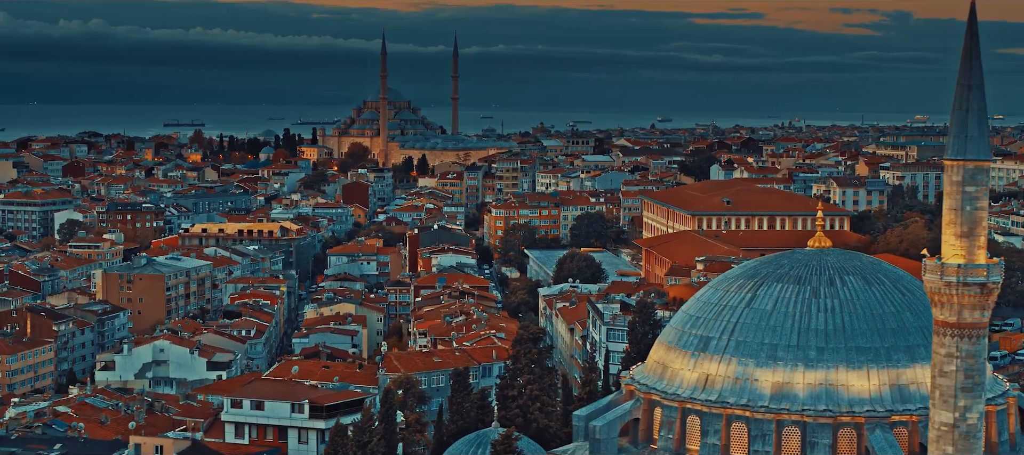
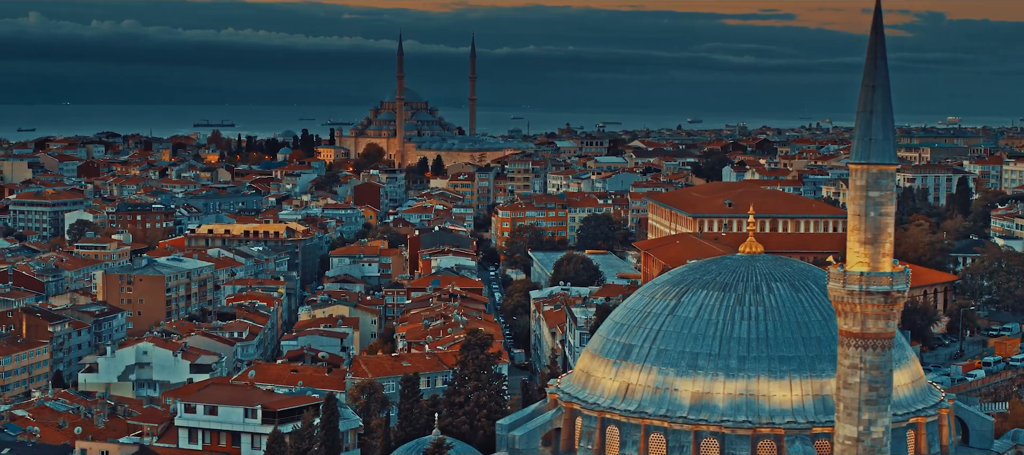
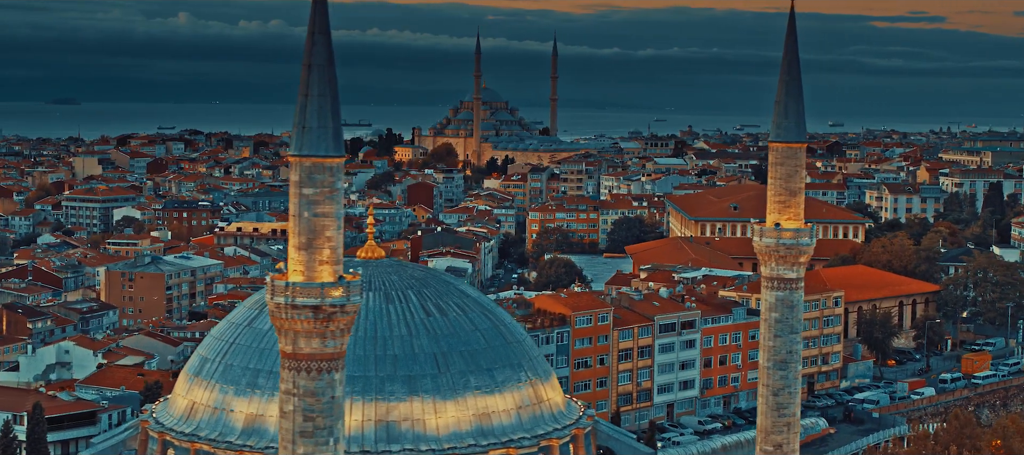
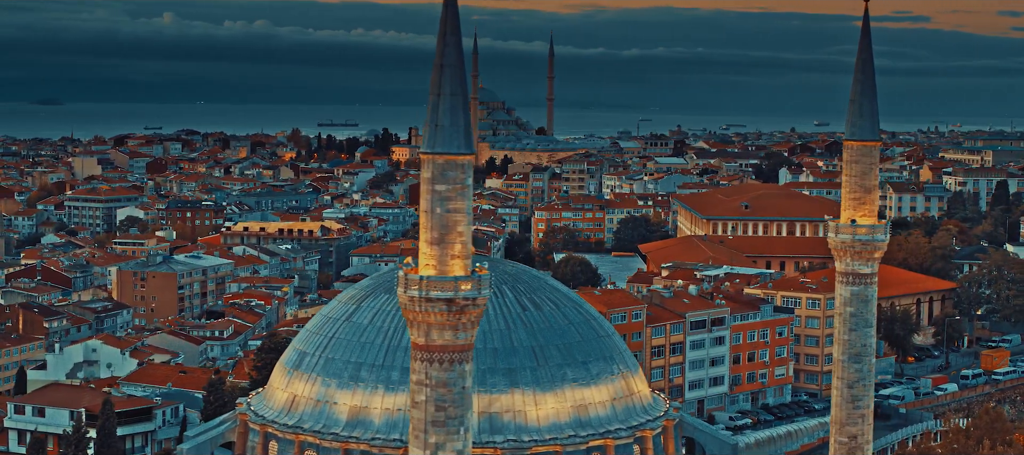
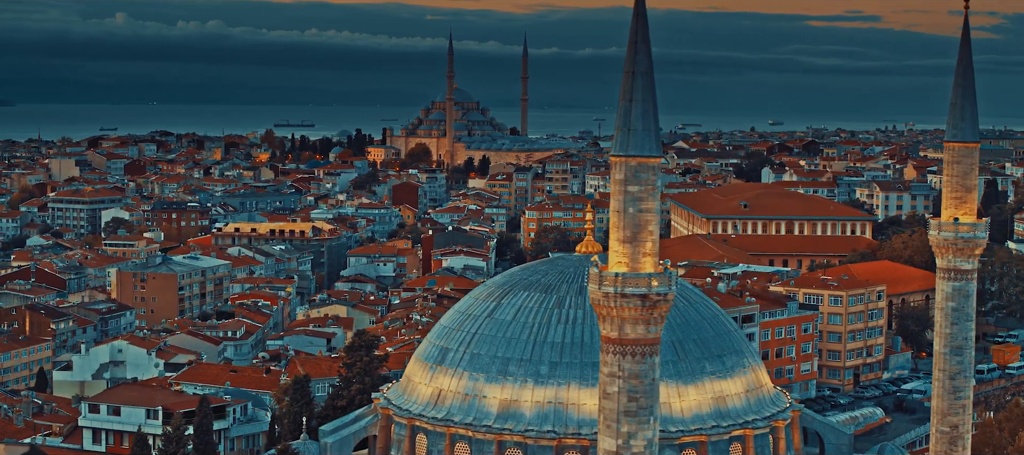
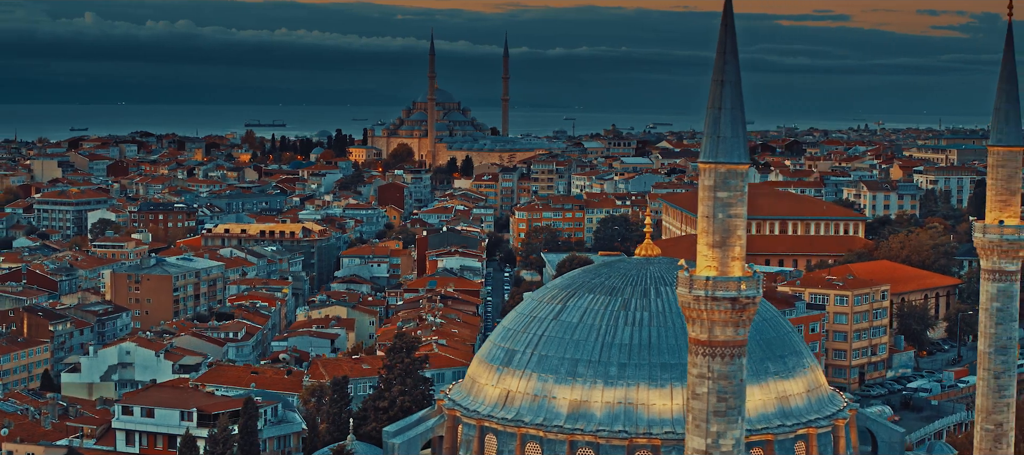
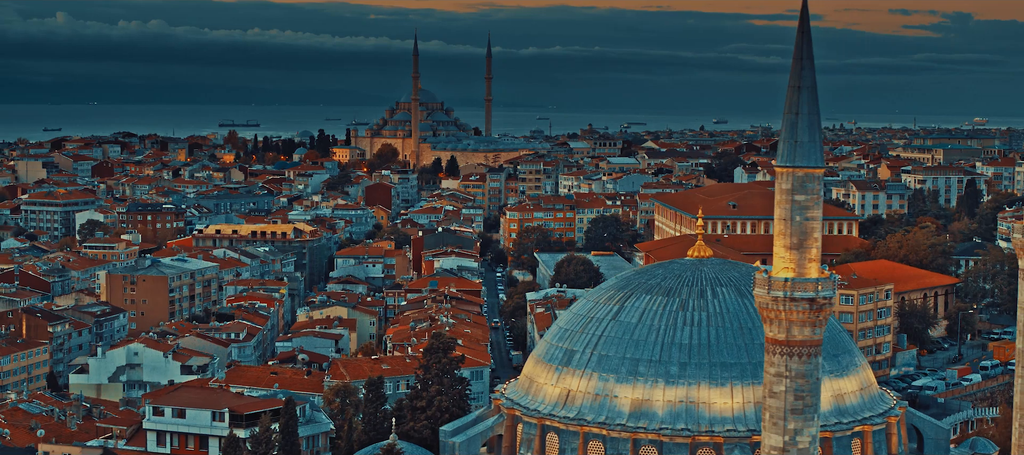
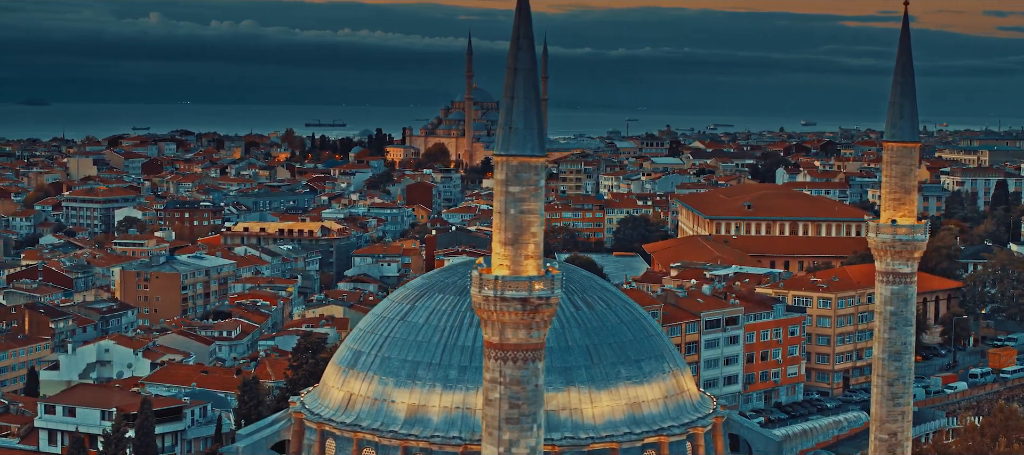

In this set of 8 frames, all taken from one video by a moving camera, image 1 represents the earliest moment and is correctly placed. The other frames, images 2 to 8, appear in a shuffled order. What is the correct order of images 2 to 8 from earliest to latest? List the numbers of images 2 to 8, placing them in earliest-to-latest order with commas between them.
2, 7, 6, 5, 8, 4, 3
